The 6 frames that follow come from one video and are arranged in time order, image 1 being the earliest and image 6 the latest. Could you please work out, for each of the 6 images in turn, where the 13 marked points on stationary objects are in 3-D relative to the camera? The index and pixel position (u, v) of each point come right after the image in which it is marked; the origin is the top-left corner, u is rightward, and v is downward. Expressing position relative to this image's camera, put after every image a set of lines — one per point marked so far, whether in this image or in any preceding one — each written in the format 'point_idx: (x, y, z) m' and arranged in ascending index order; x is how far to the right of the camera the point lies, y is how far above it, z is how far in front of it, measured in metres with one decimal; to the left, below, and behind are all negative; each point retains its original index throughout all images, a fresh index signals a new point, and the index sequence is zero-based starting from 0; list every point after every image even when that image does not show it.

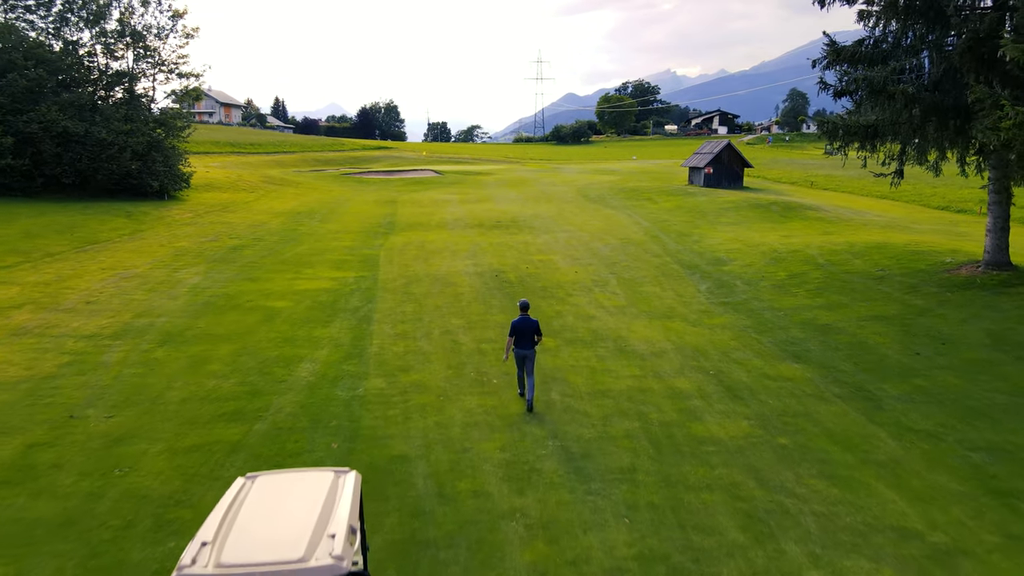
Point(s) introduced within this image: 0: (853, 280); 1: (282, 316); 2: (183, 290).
0: (+7.7, +0.2, +17.1) m
1: (-4.6, -0.6, +14.9) m
2: (-7.6, 0.0, +17.4) m
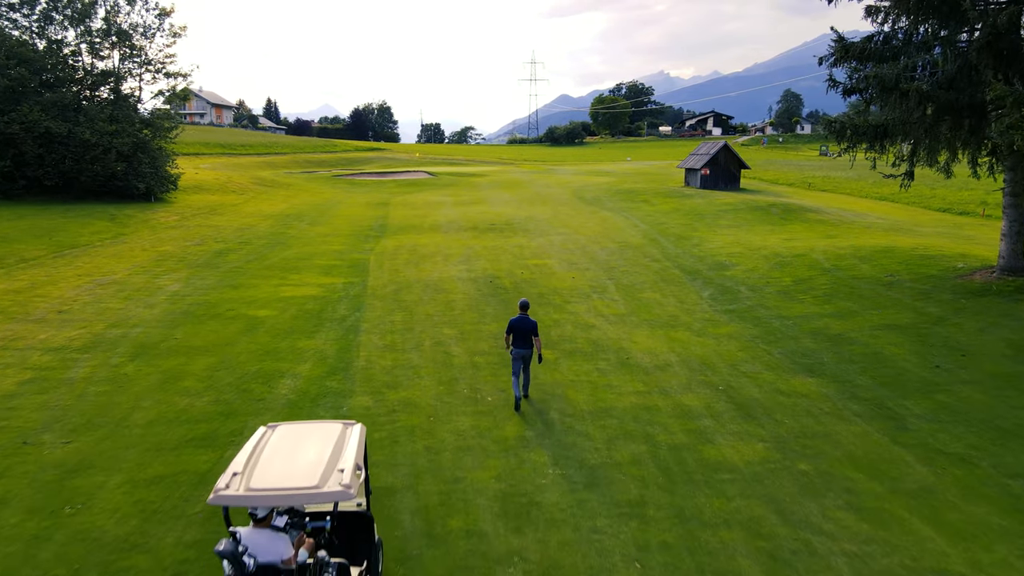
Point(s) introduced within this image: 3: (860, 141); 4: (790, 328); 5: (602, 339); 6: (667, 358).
0: (+7.6, 0.0, +16.4) m
1: (-4.6, -0.7, +14.2) m
2: (-7.7, -0.2, +16.6) m
3: (+7.7, +3.2, +16.7) m
4: (+5.2, -0.7, +14.1) m
5: (+1.6, -0.9, +13.6) m
6: (+2.5, -1.1, +12.3) m
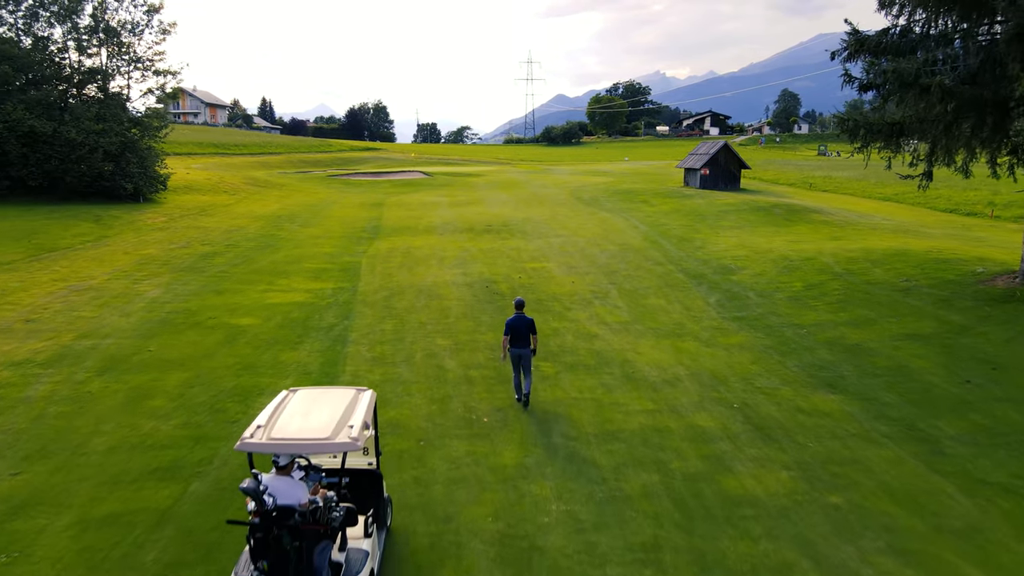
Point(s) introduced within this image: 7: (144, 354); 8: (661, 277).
0: (+7.6, -0.1, +15.6) m
1: (-4.7, -0.8, +13.3) m
2: (-7.8, -0.3, +15.7) m
3: (+7.6, +3.1, +15.9) m
4: (+5.1, -0.9, +13.3) m
5: (+1.6, -1.0, +12.7) m
6: (+2.5, -1.3, +11.4) m
7: (-5.8, -1.0, +11.8) m
8: (+3.8, +0.3, +19.3) m
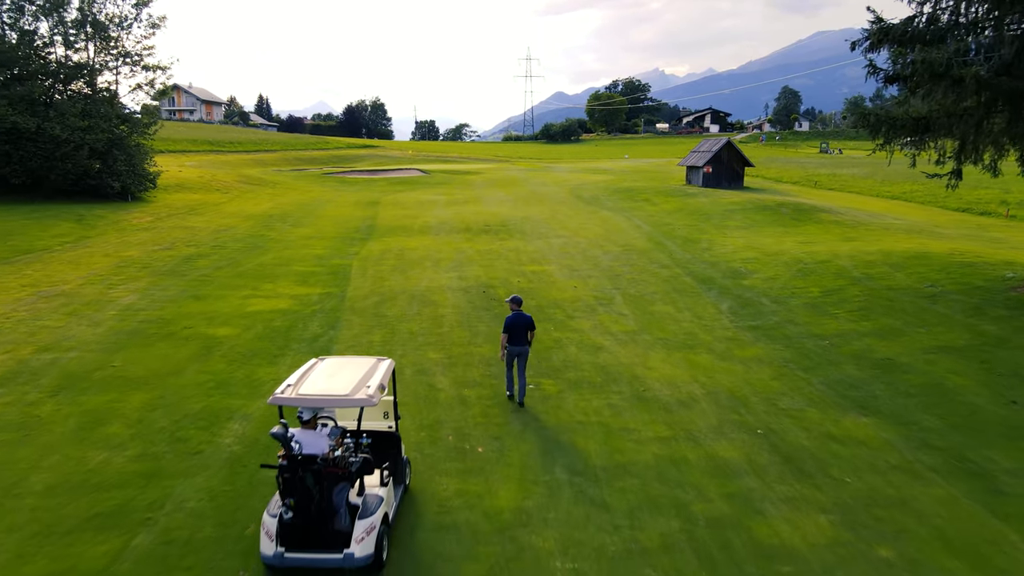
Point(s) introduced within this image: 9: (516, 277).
0: (+7.6, -0.2, +14.6) m
1: (-4.7, -1.0, +12.3) m
2: (-7.8, -0.5, +14.7) m
3: (+7.6, +3.0, +14.9) m
4: (+5.1, -1.0, +12.2) m
5: (+1.6, -1.2, +11.7) m
6: (+2.5, -1.4, +10.4) m
7: (-5.8, -1.2, +10.8) m
8: (+3.8, +0.2, +18.3) m
9: (+0.1, +0.3, +19.1) m
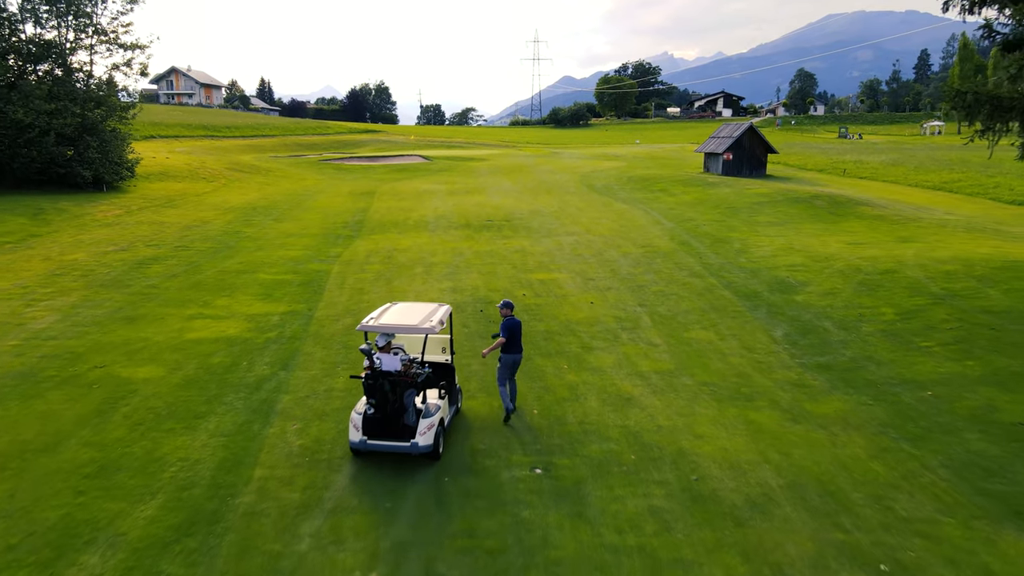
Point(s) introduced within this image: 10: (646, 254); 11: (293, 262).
0: (+7.6, -0.6, +11.5) m
1: (-4.7, -1.4, +9.3) m
2: (-7.7, -0.8, +11.7) m
3: (+7.7, +2.6, +11.7) m
4: (+5.1, -1.4, +9.2) m
5: (+1.6, -1.6, +8.7) m
6: (+2.5, -1.9, +7.4) m
7: (-5.8, -1.6, +7.9) m
8: (+3.8, -0.1, +15.2) m
9: (+0.2, 0.0, +16.0) m
10: (+3.5, +0.9, +19.9) m
11: (-5.6, +0.7, +19.3) m
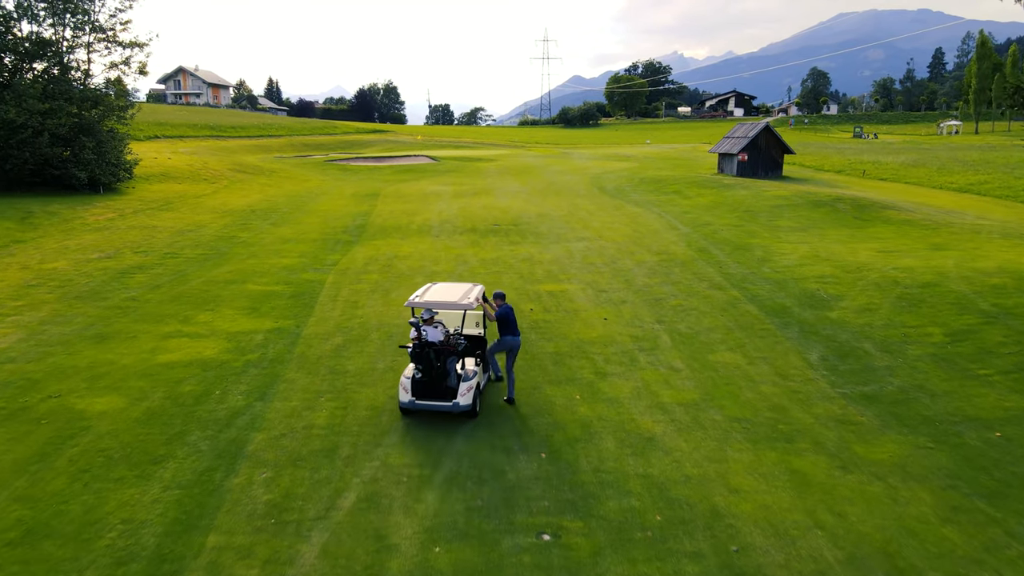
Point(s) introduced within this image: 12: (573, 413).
0: (+7.7, -0.9, +10.2) m
1: (-4.6, -1.7, +8.2) m
2: (-7.7, -1.1, +10.6) m
3: (+7.7, +2.3, +10.4) m
4: (+5.2, -1.7, +7.9) m
5: (+1.6, -1.9, +7.5) m
6: (+2.5, -2.1, +6.2) m
7: (-5.8, -1.9, +6.7) m
8: (+4.0, -0.4, +13.9) m
9: (+0.3, -0.3, +14.8) m
10: (+3.7, +0.6, +18.6) m
11: (-5.4, +0.4, +18.1) m
12: (+0.7, -1.5, +9.0) m
